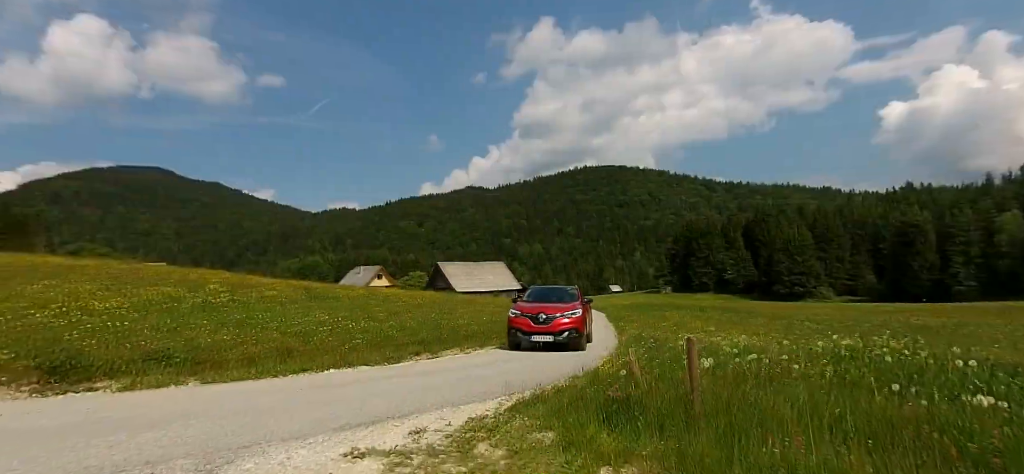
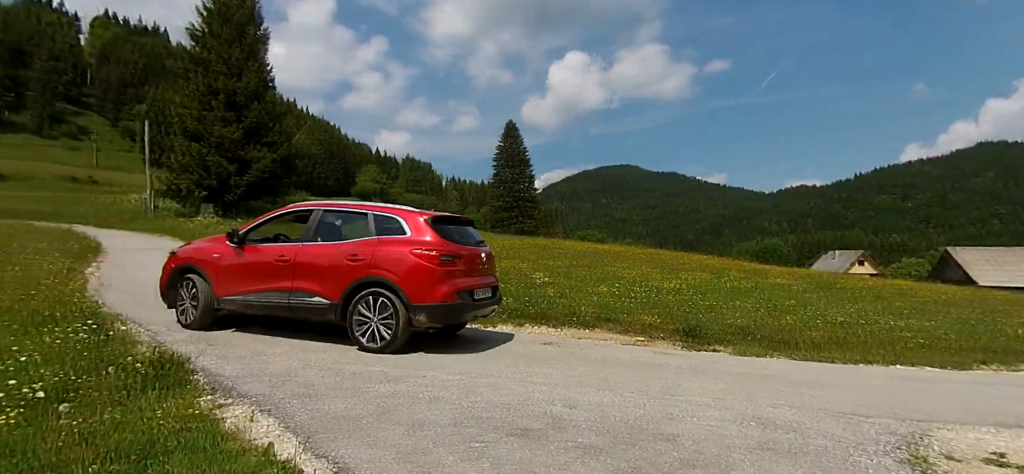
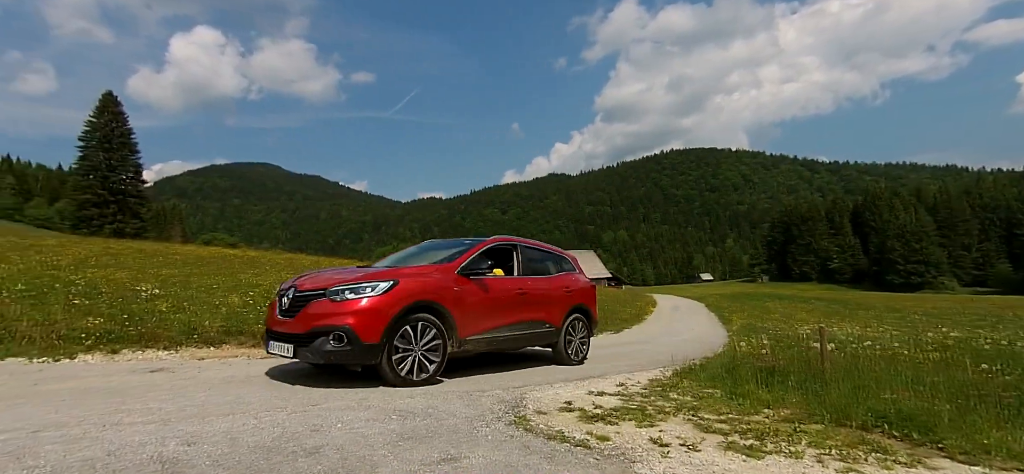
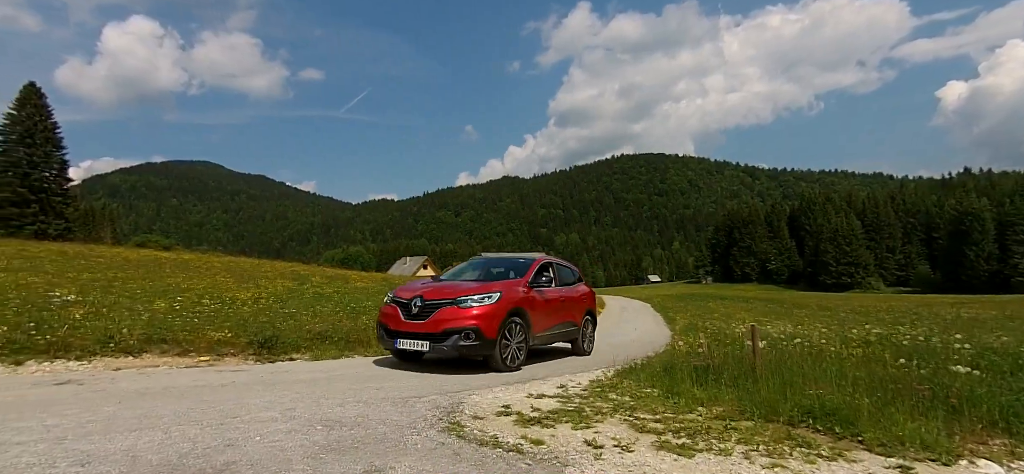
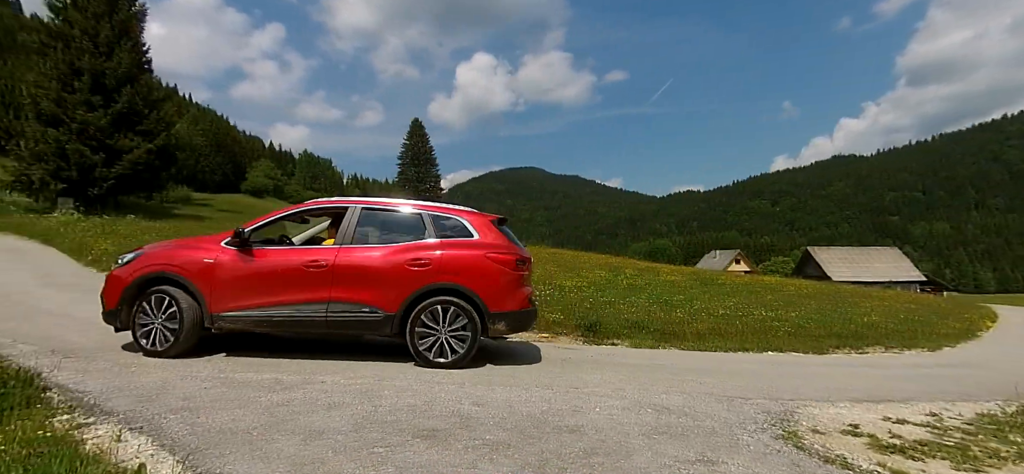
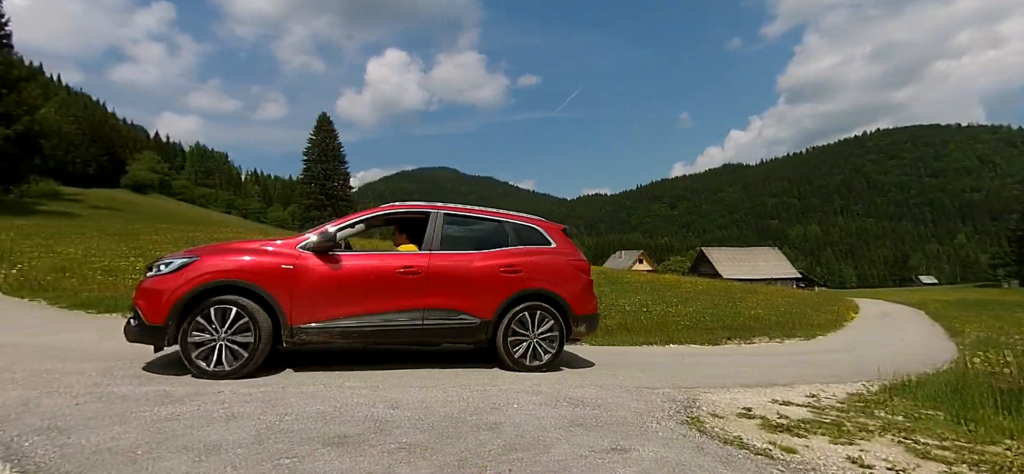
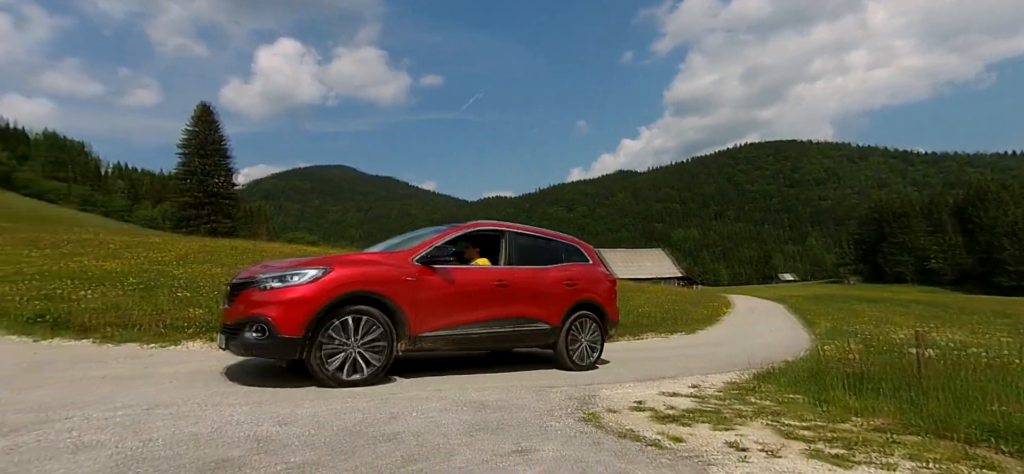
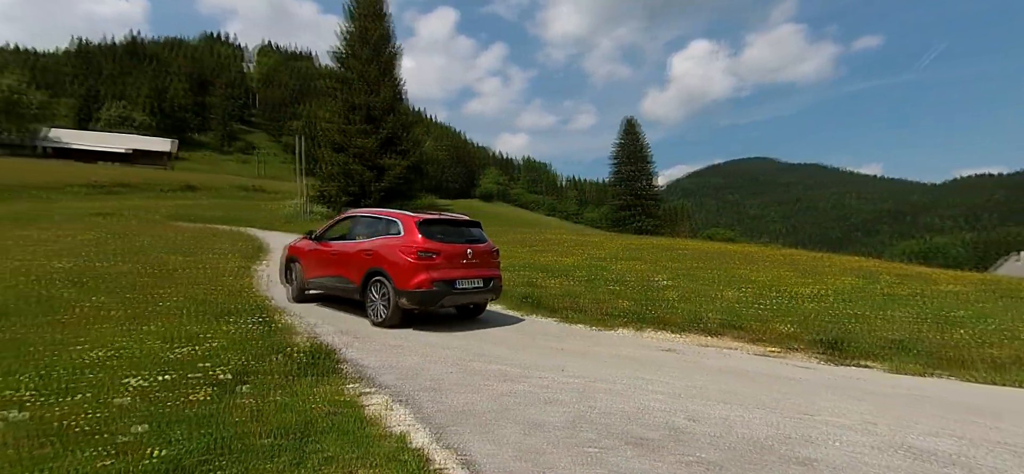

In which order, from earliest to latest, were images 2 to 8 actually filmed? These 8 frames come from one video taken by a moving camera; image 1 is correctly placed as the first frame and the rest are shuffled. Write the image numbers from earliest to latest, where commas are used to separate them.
4, 3, 7, 6, 5, 2, 8
